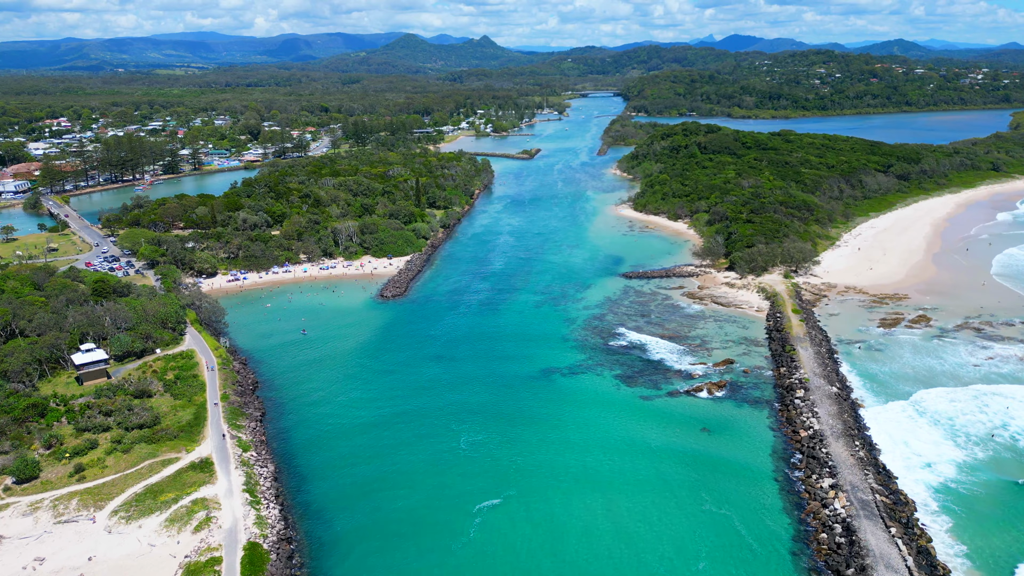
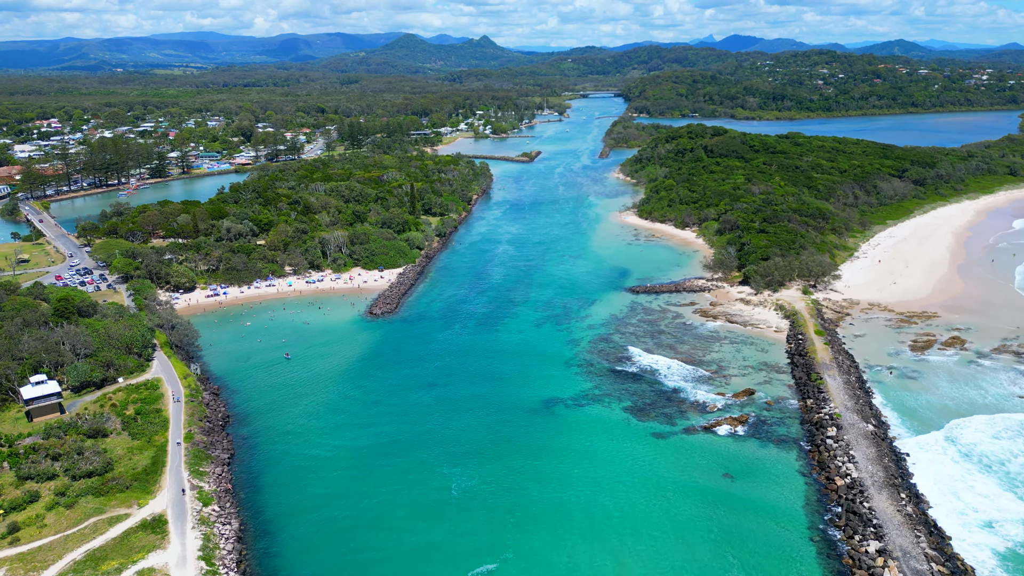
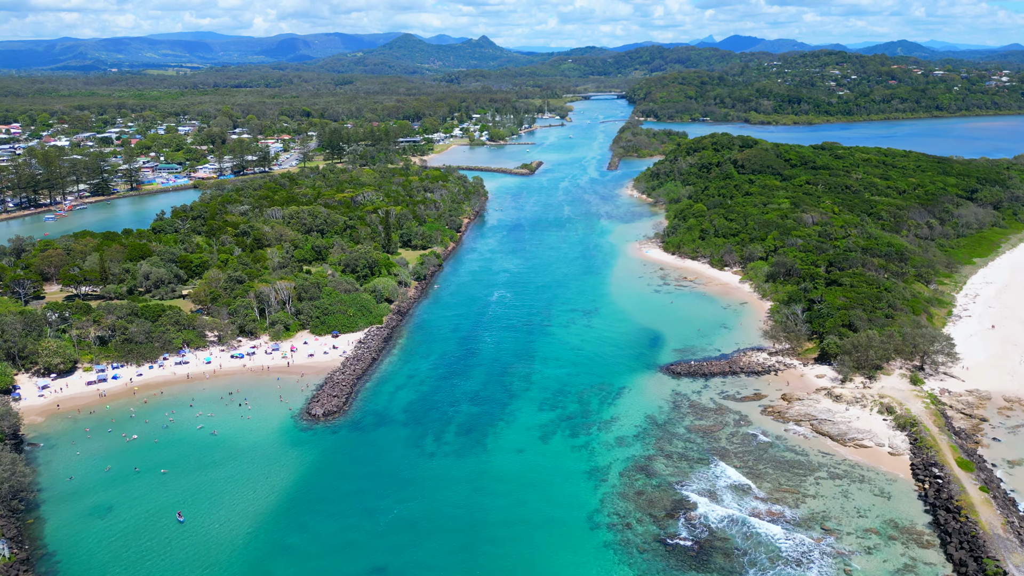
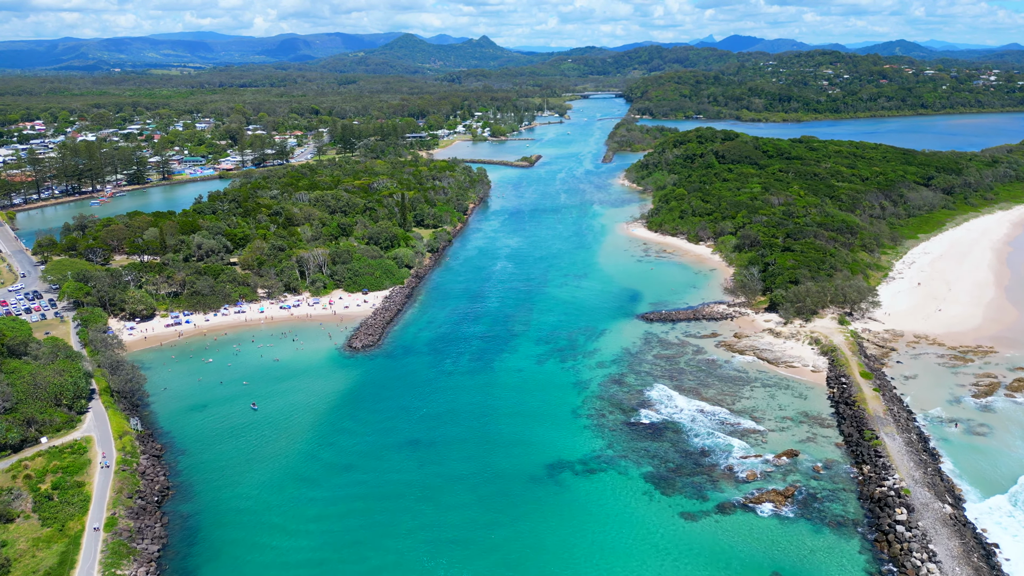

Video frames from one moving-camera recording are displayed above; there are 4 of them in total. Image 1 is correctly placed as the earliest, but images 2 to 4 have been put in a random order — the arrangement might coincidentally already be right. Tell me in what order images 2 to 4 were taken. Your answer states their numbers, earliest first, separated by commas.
2, 4, 3
